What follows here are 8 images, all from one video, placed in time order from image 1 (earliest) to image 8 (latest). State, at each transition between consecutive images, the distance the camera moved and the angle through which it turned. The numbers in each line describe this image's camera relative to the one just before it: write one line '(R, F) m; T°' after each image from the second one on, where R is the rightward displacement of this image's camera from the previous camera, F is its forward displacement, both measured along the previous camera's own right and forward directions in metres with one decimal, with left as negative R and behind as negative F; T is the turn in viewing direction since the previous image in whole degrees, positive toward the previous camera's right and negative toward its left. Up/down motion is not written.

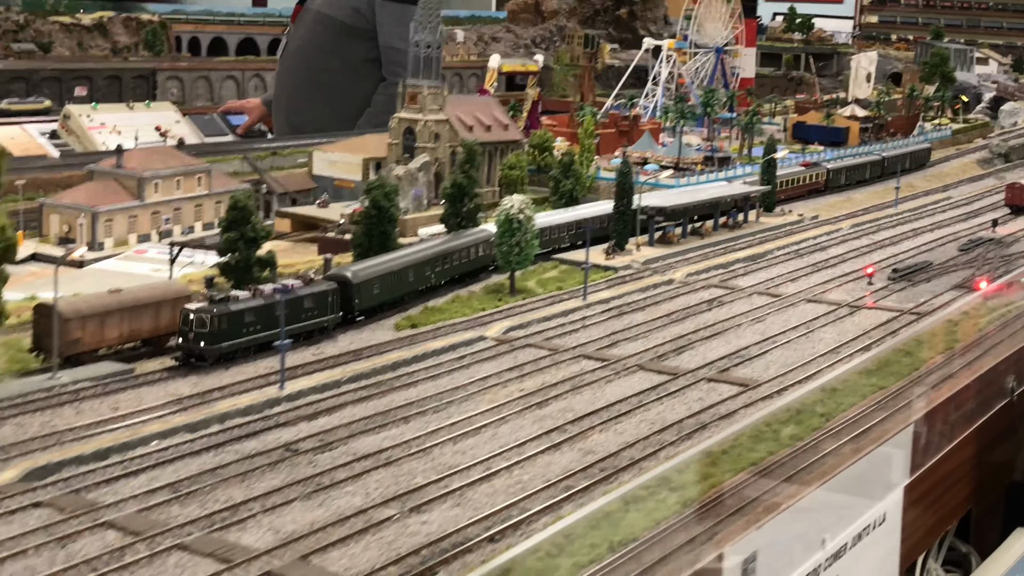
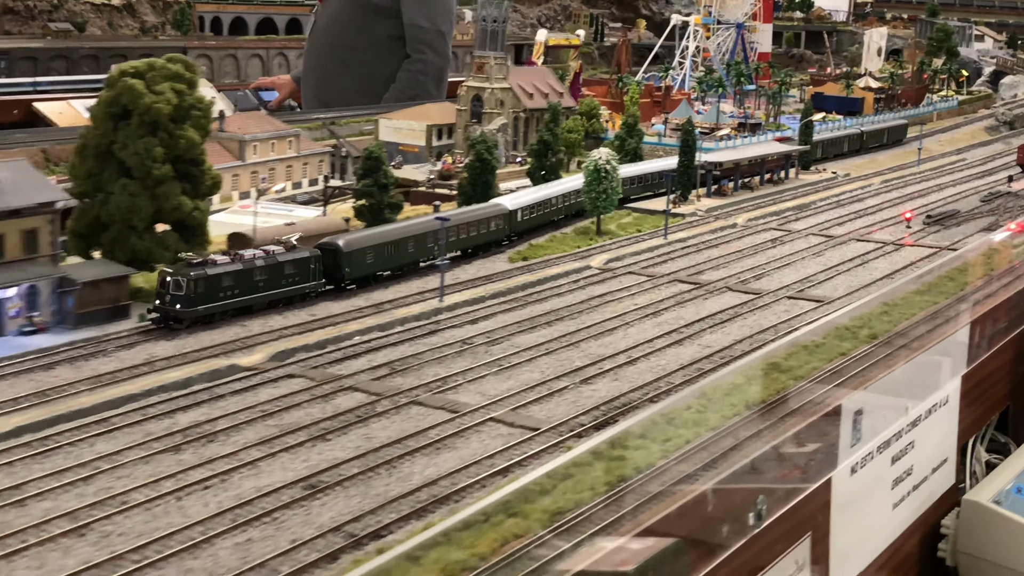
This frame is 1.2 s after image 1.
(-2.9, -5.0) m; 0°
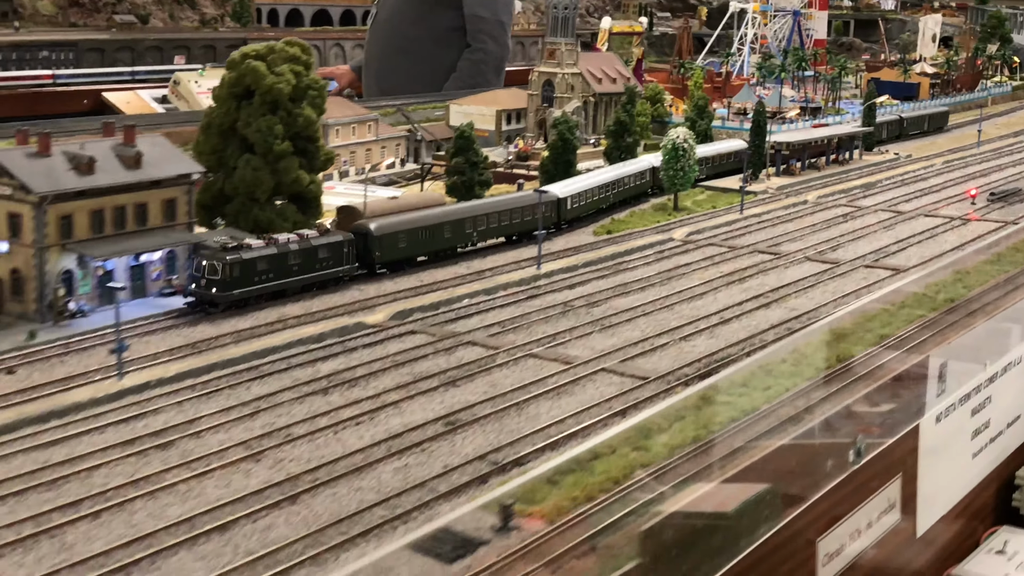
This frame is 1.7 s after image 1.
(-1.2, -2.0) m; -2°
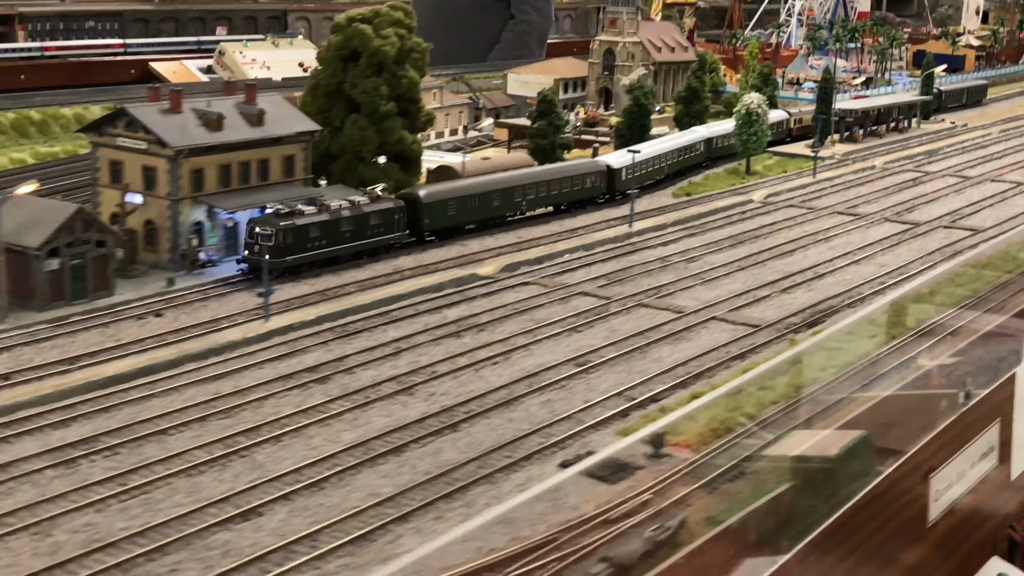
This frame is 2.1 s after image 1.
(-1.8, -1.2) m; -1°
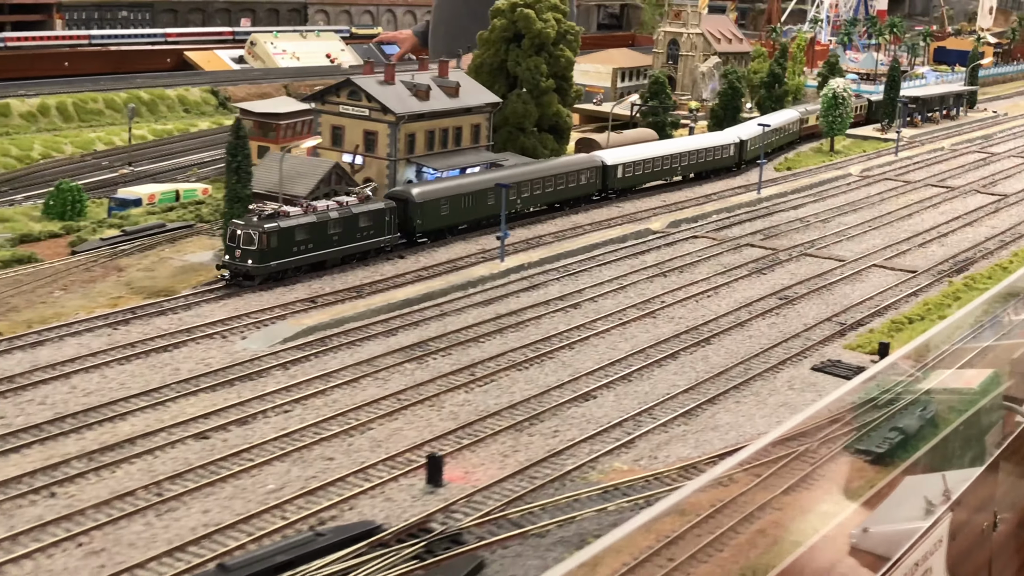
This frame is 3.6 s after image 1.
(-4.5, -3.6) m; +1°
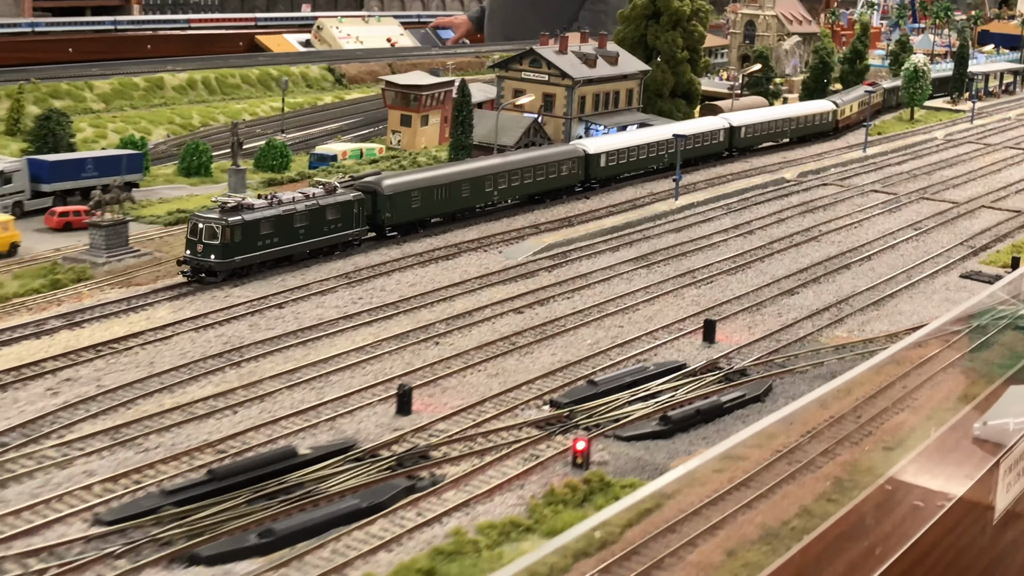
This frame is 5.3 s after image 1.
(-3.7, -5.2) m; -1°
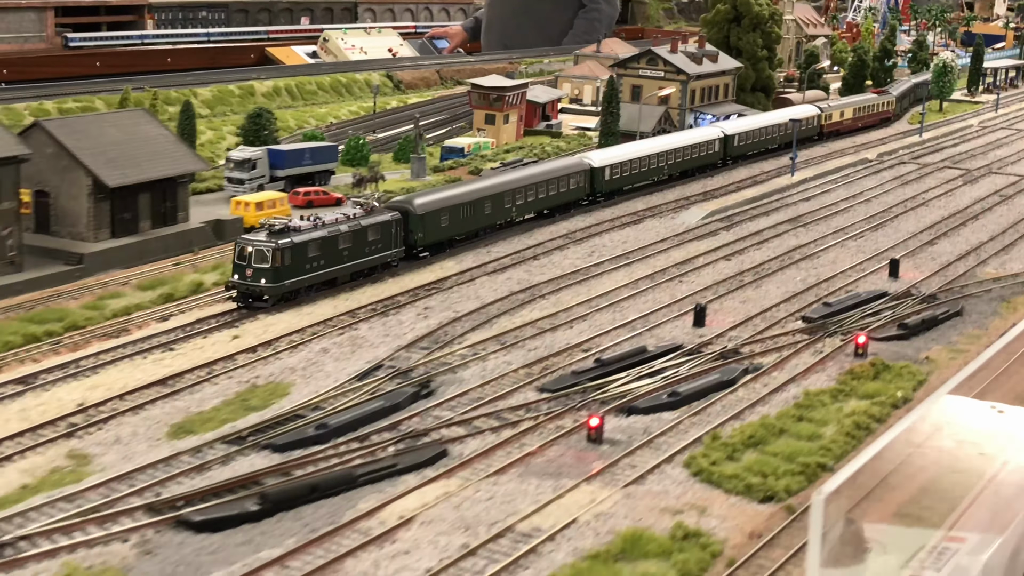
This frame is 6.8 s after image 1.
(-5.1, -4.7) m; +2°
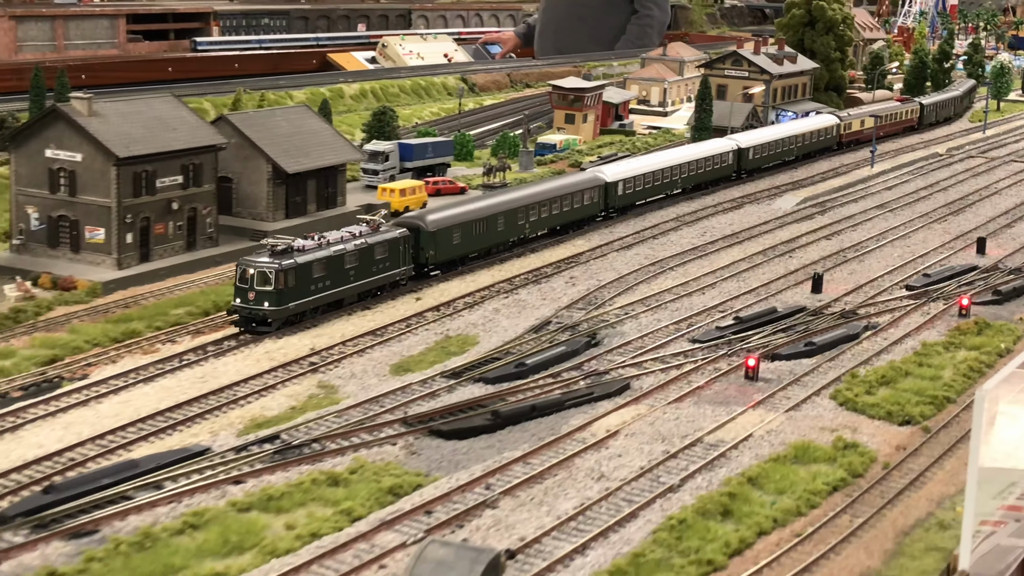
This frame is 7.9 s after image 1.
(-1.9, -3.0) m; -1°
